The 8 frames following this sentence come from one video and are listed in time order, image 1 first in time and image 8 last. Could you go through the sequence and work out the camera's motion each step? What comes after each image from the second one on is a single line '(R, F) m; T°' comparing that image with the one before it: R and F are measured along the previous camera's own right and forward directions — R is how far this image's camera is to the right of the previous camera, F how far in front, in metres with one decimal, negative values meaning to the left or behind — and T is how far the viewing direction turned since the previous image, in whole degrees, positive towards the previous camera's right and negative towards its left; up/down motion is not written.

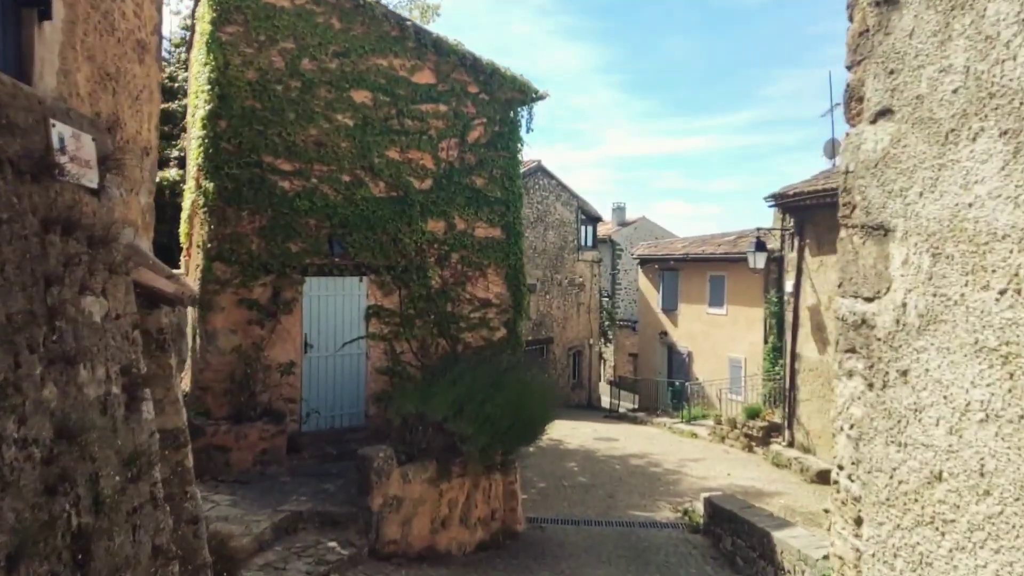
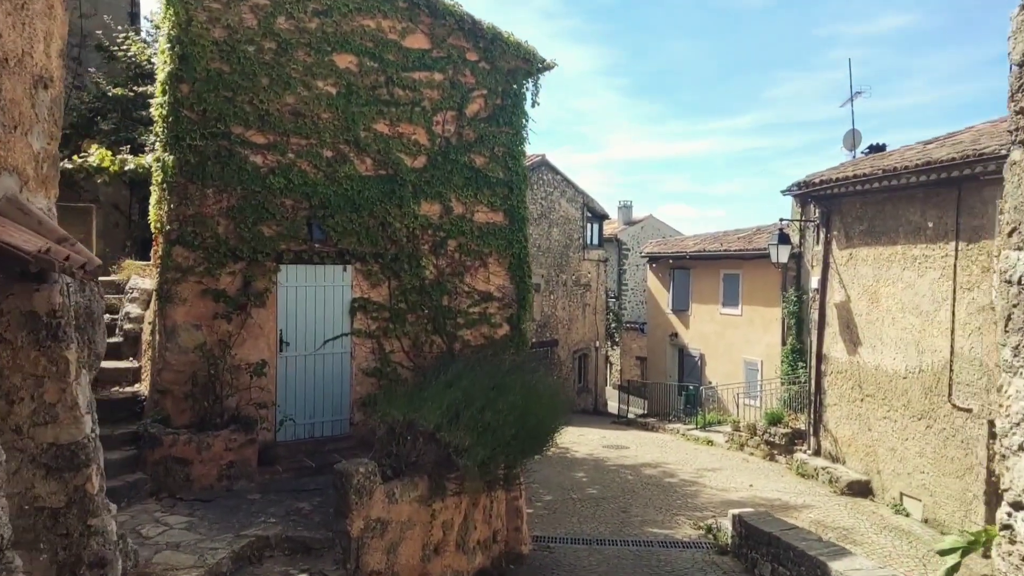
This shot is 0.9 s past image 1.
(0.0, +0.9) m; 0°
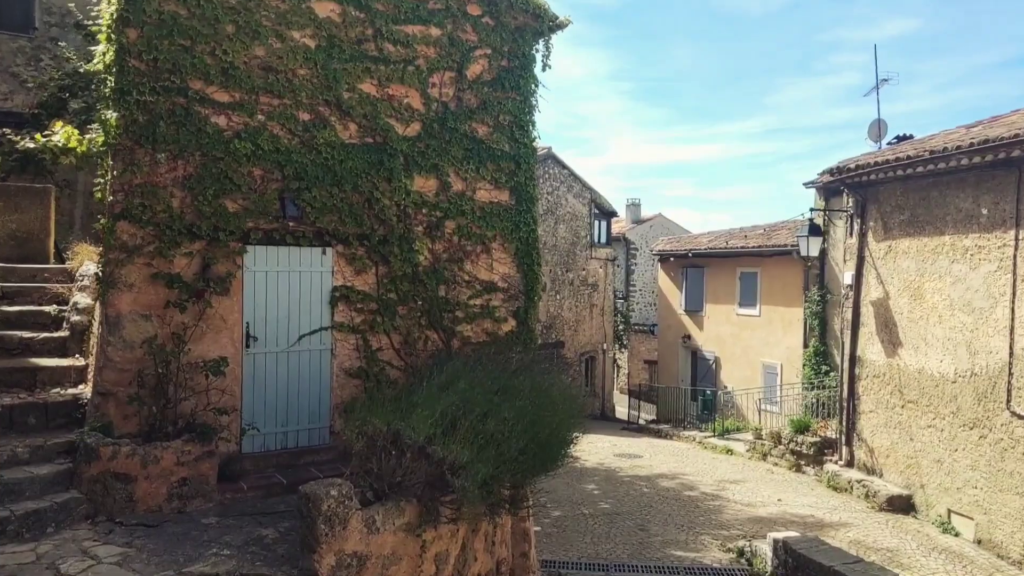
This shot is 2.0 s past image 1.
(0.0, +1.0) m; 0°
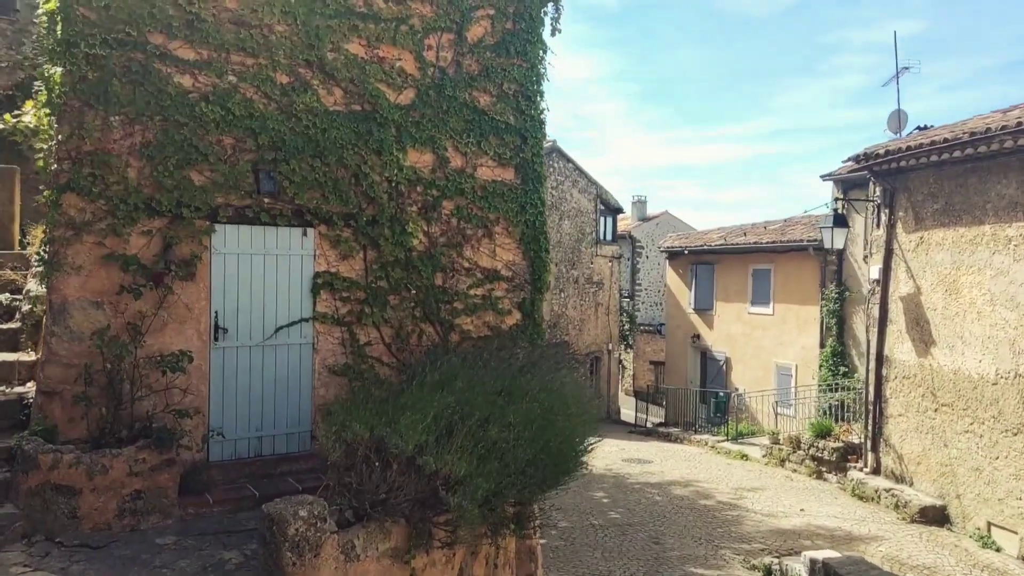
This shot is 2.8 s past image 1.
(0.0, +0.7) m; 0°
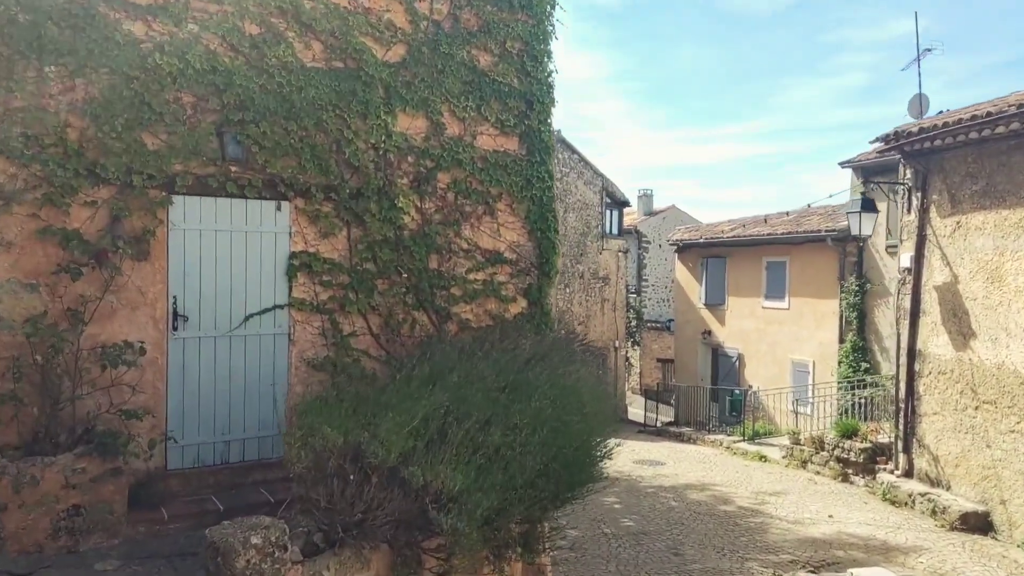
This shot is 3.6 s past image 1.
(0.0, +0.7) m; 0°
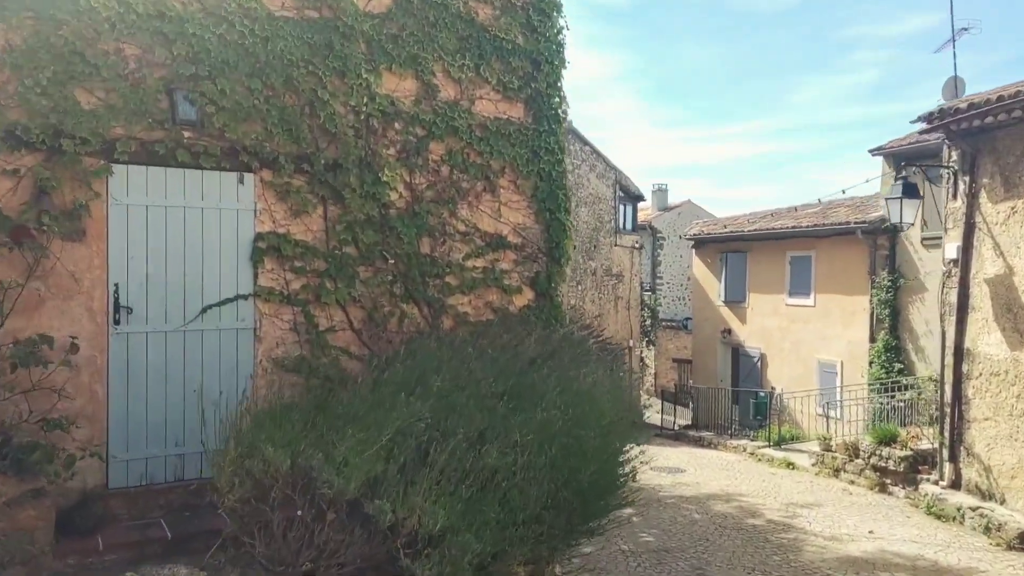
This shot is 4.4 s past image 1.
(+0.1, +0.7) m; -1°
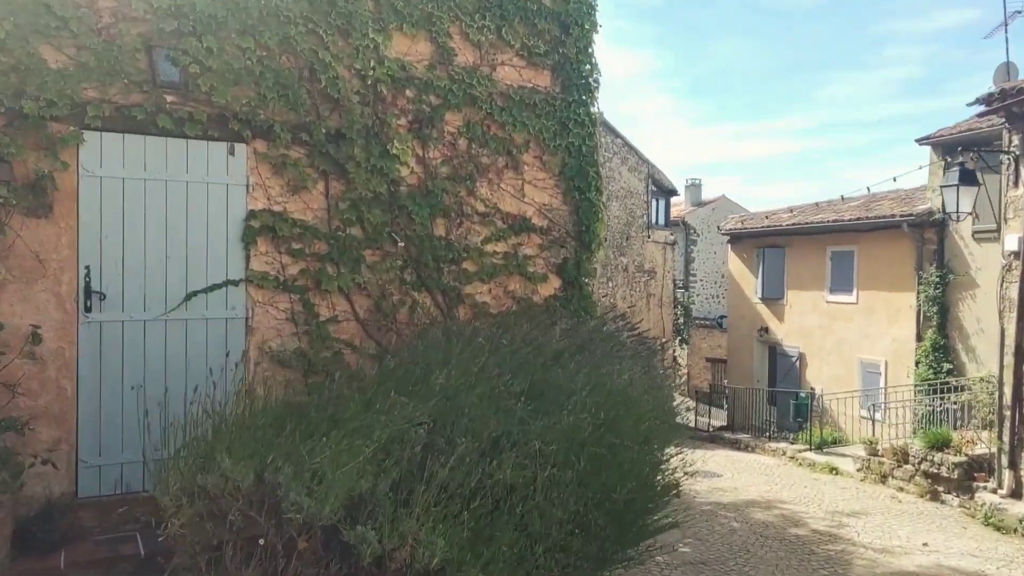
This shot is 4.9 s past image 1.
(0.0, +0.5) m; -2°
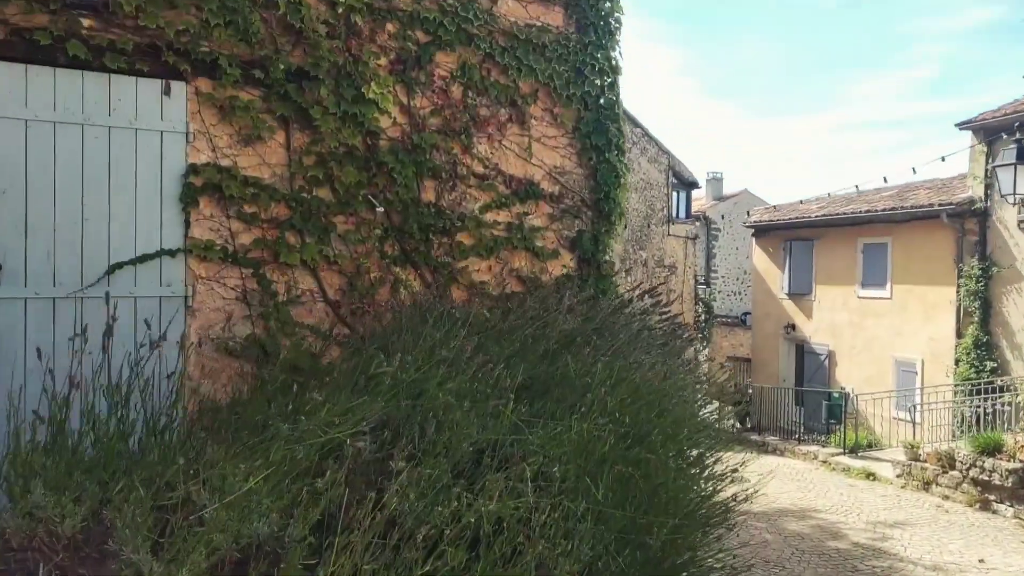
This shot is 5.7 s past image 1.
(+0.1, +0.7) m; -1°
